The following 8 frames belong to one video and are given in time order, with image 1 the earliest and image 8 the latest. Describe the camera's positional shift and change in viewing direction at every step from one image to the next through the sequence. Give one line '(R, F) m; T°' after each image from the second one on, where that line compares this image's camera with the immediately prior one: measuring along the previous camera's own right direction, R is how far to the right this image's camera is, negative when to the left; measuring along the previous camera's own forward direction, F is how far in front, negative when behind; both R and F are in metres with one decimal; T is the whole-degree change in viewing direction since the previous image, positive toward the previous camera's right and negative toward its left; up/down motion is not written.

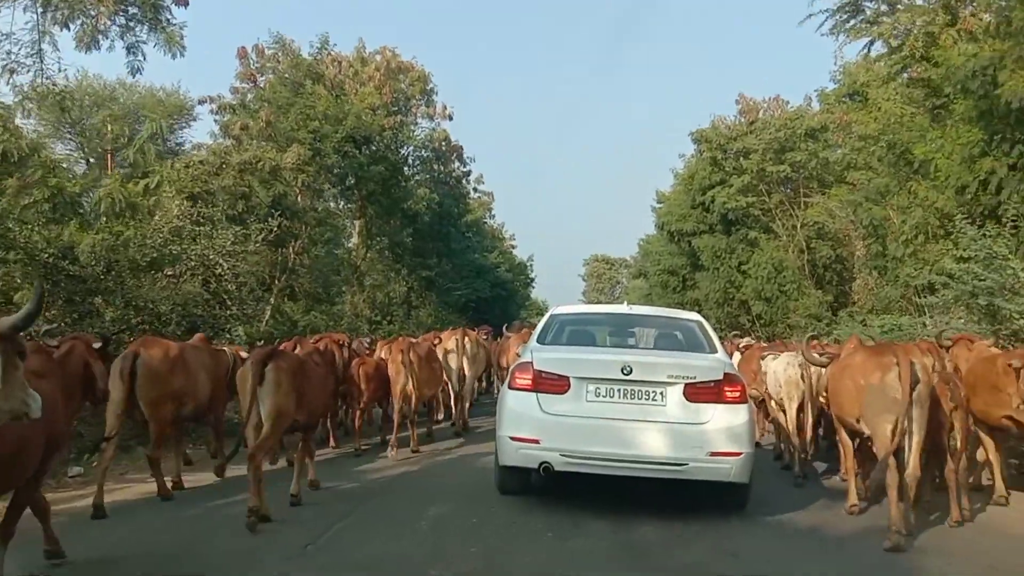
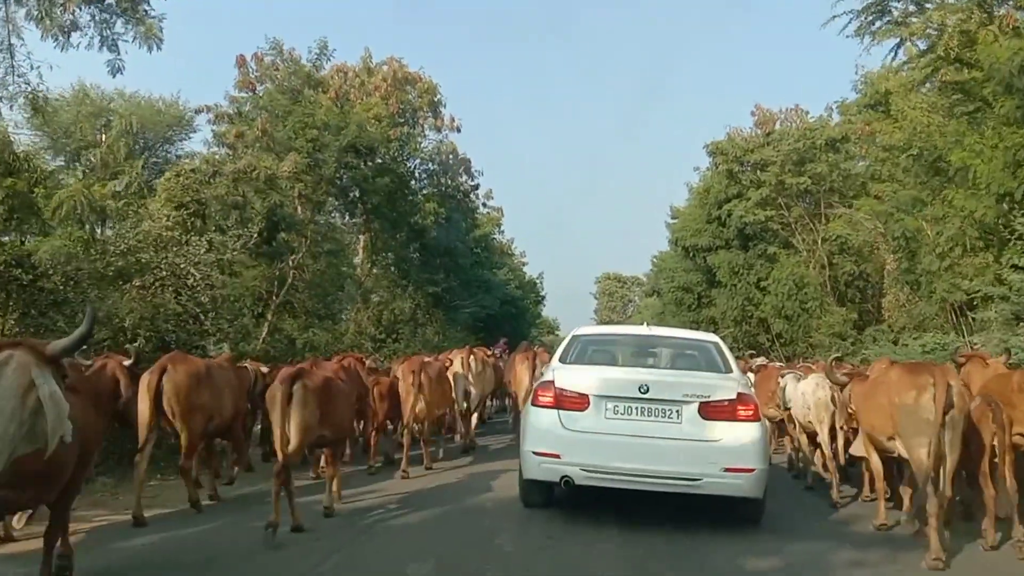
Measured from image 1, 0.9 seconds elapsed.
(+0.1, +1.1) m; -1°
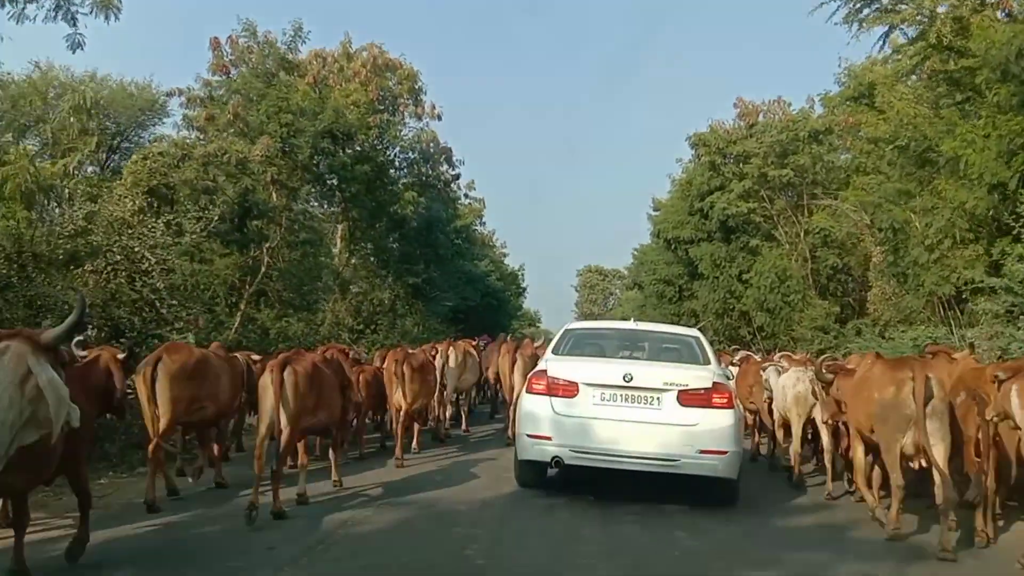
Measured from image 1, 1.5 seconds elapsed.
(+0.1, +0.6) m; +1°
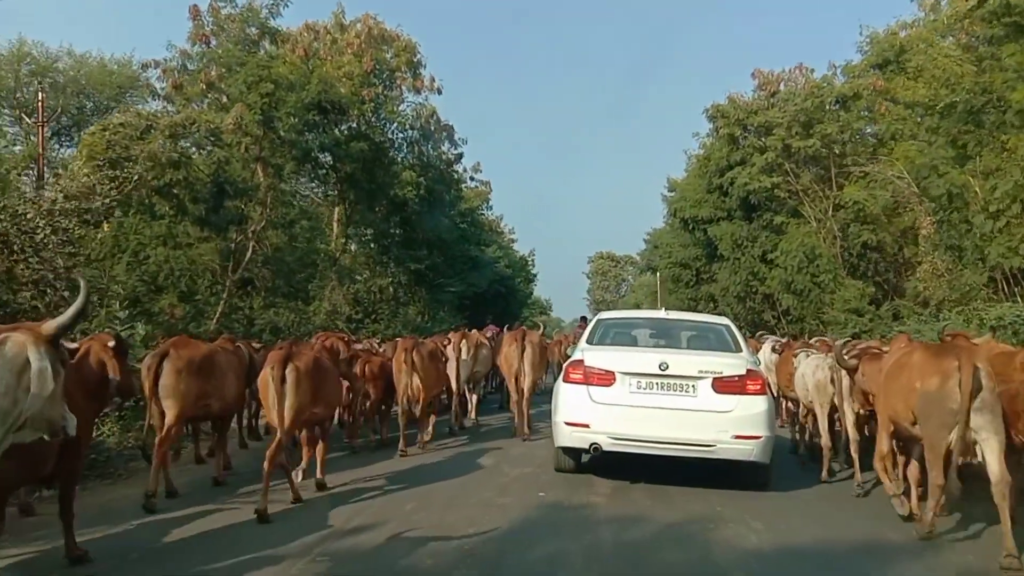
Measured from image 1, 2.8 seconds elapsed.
(+0.2, +2.0) m; -1°
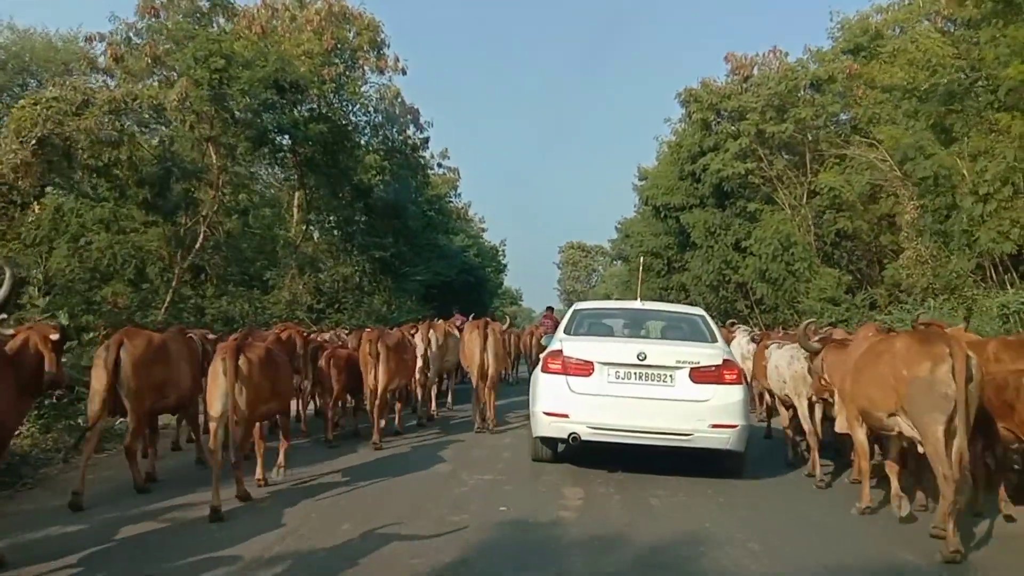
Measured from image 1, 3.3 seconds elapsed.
(+0.1, +0.9) m; +2°
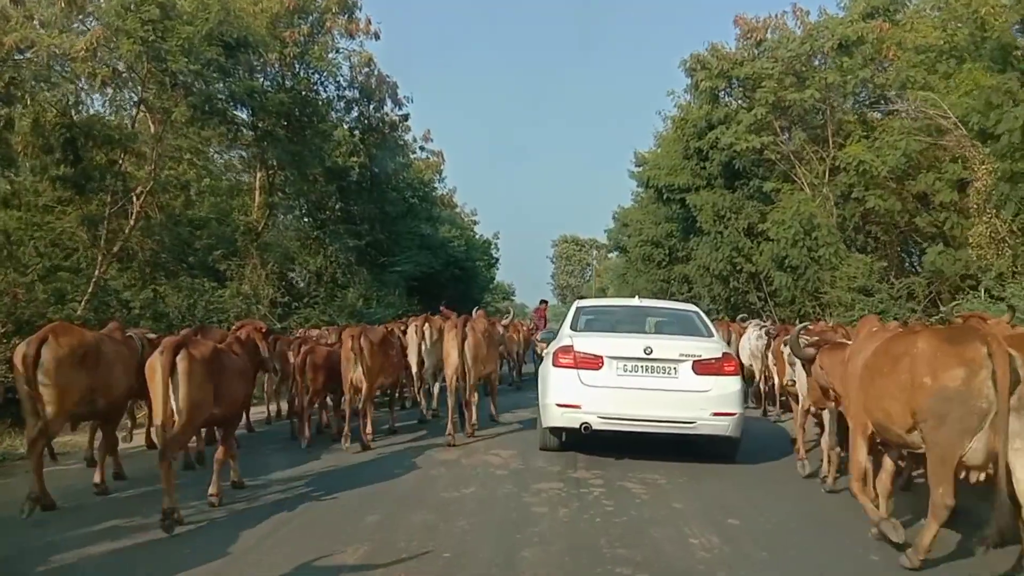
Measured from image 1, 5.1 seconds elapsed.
(+0.2, +3.0) m; 0°
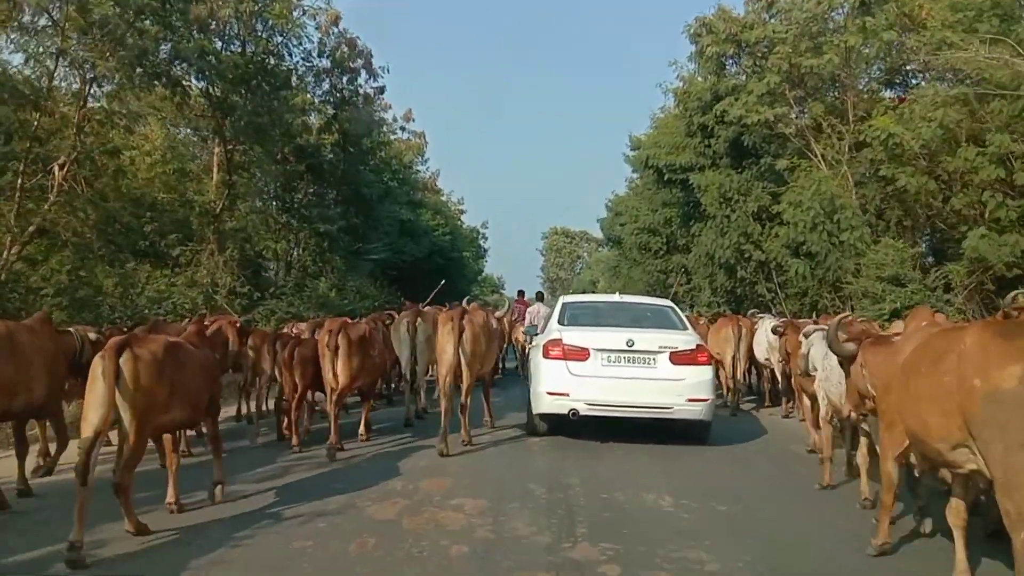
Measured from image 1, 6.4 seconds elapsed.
(+0.1, +2.6) m; +1°
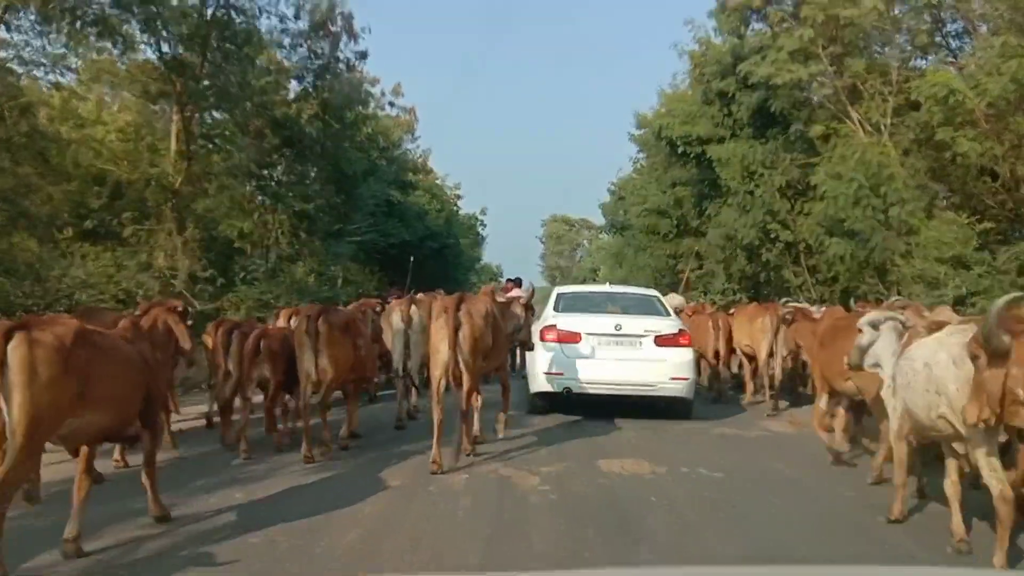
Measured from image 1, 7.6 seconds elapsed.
(+0.1, +2.7) m; 0°
